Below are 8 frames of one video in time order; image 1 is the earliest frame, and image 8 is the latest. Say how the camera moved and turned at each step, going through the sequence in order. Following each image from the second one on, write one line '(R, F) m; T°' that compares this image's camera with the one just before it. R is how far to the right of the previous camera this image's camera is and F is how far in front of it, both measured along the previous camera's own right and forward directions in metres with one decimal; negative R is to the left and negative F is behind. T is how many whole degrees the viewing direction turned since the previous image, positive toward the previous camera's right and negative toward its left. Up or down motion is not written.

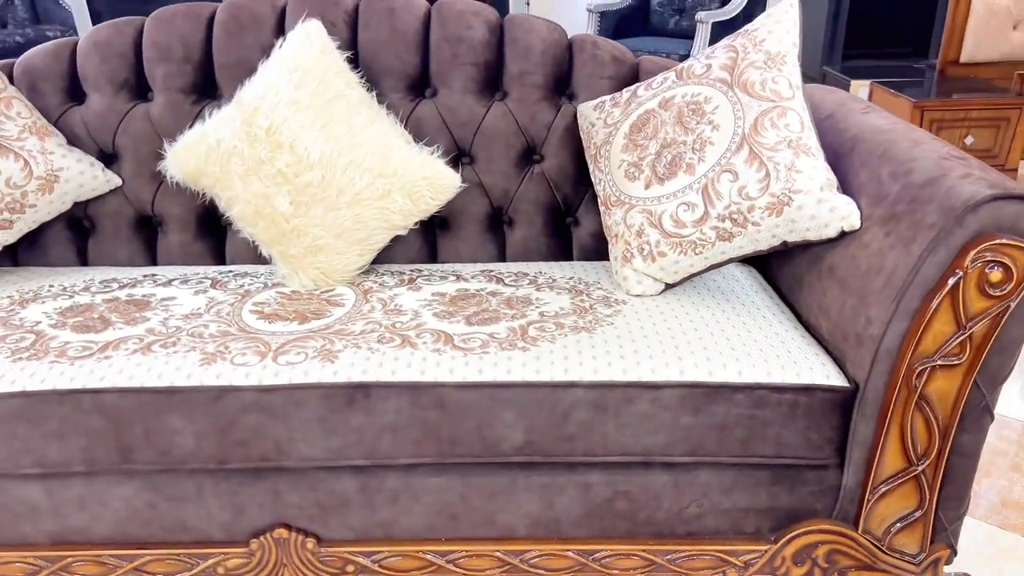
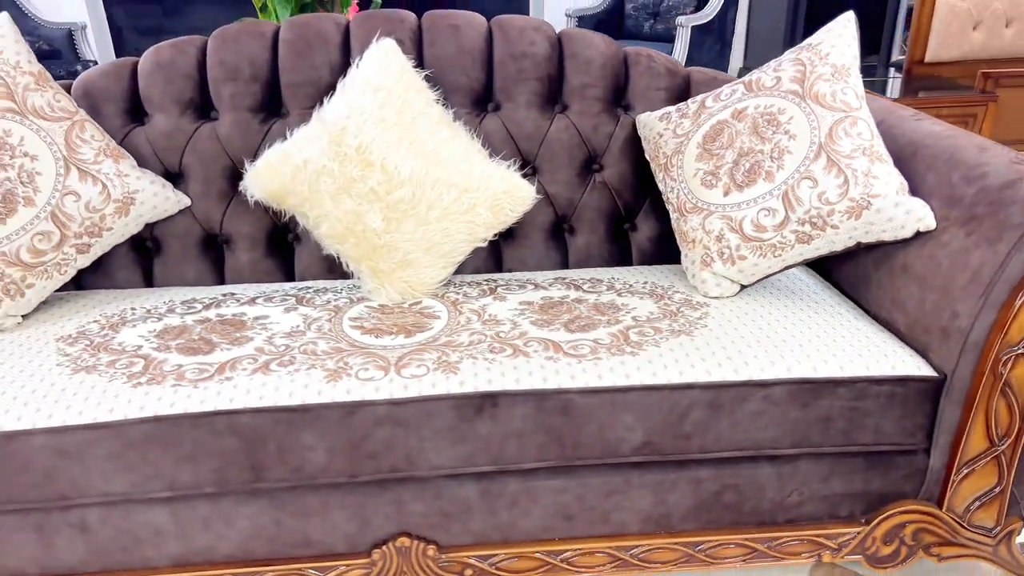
(-0.3, 0.0) m; +4°
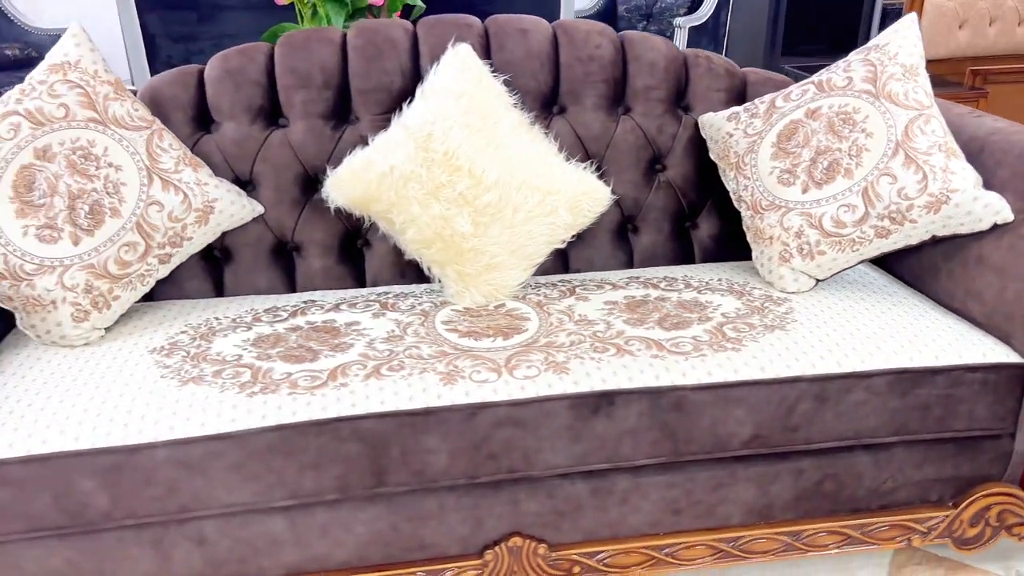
(-0.2, 0.0) m; +3°
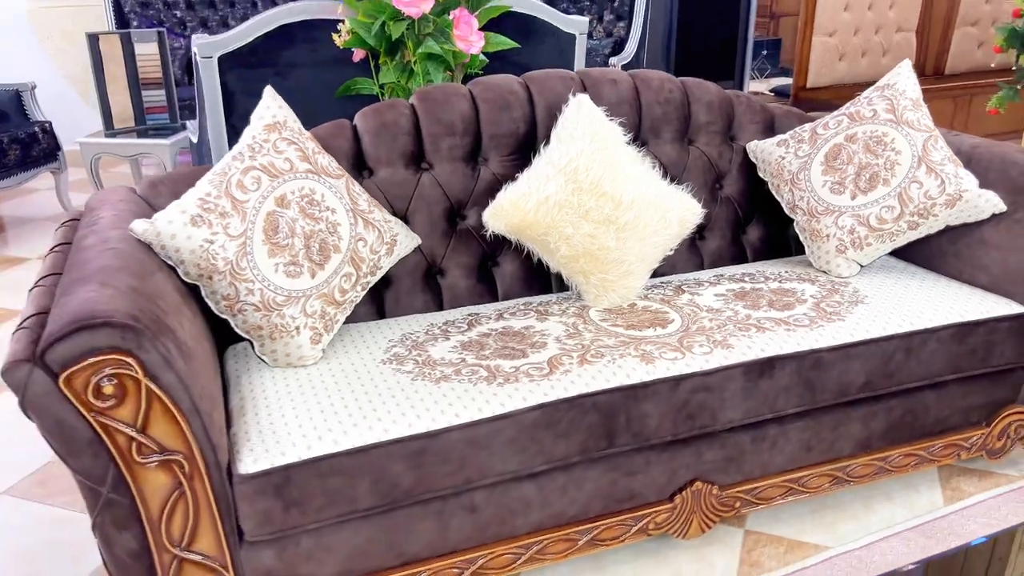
(-0.6, -0.3) m; +10°
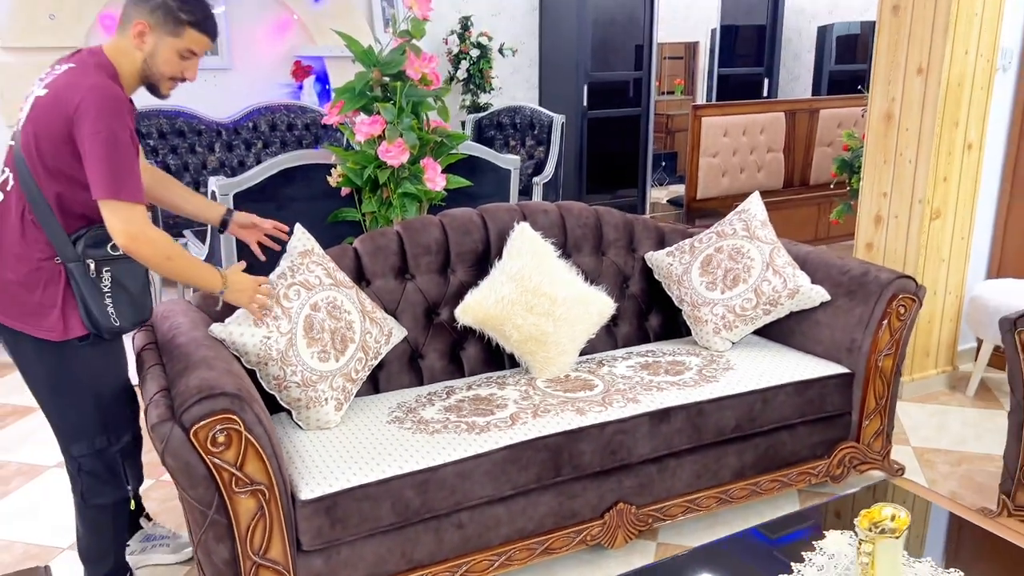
(-0.1, -0.6) m; +6°
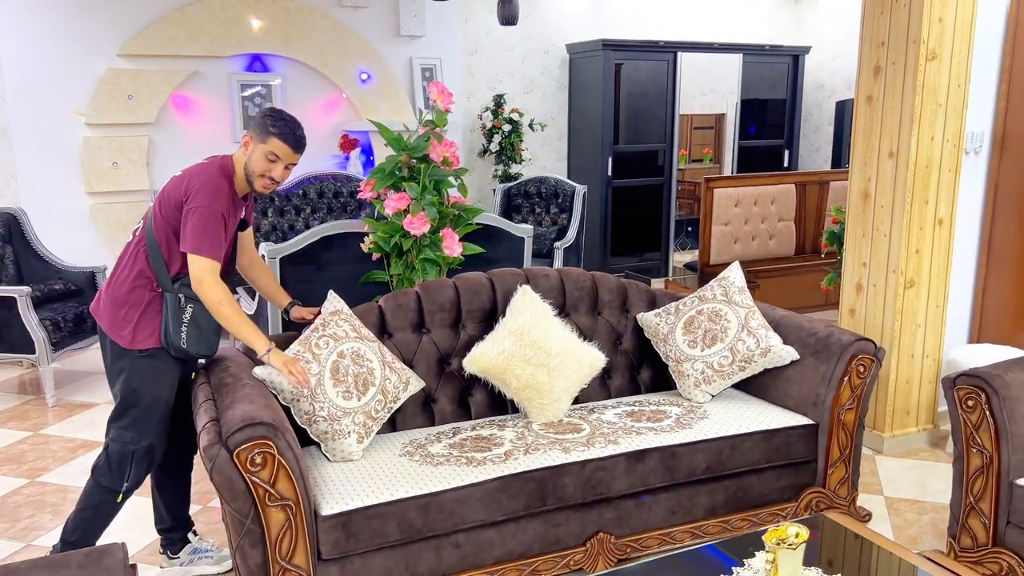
(+0.2, -0.4) m; -3°
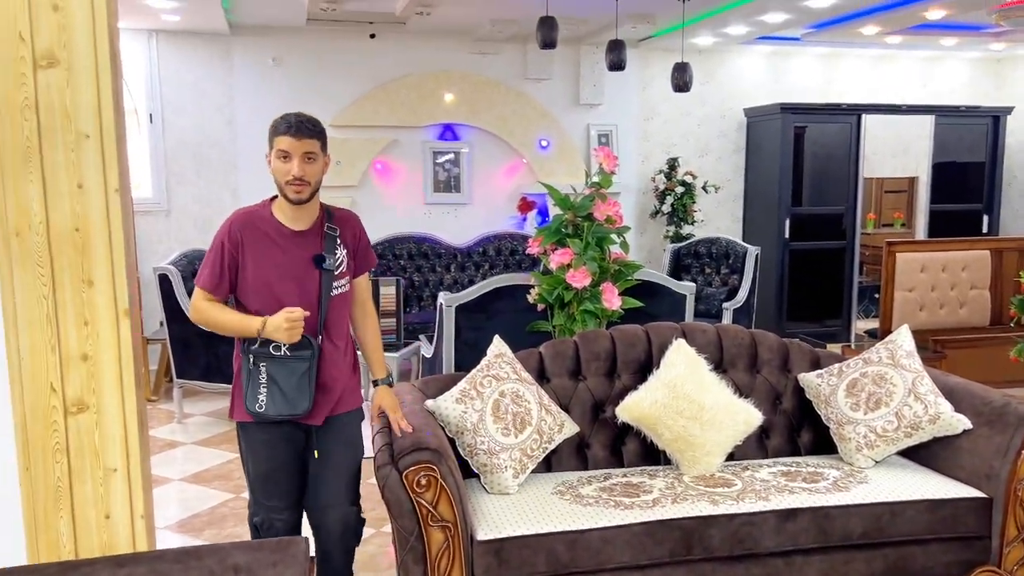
(+0.1, -0.2) m; -12°
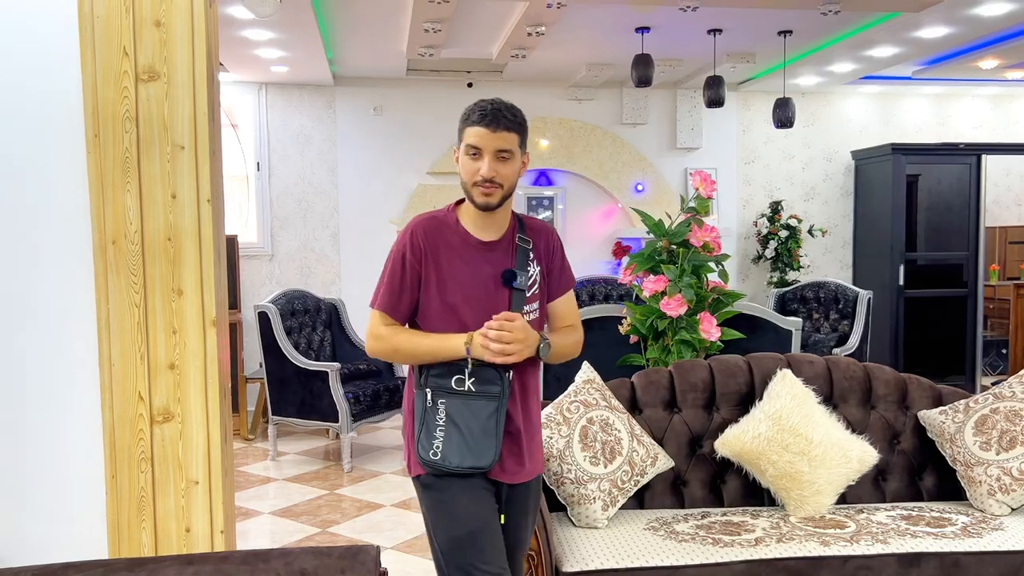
(0.0, +0.1) m; -7°
